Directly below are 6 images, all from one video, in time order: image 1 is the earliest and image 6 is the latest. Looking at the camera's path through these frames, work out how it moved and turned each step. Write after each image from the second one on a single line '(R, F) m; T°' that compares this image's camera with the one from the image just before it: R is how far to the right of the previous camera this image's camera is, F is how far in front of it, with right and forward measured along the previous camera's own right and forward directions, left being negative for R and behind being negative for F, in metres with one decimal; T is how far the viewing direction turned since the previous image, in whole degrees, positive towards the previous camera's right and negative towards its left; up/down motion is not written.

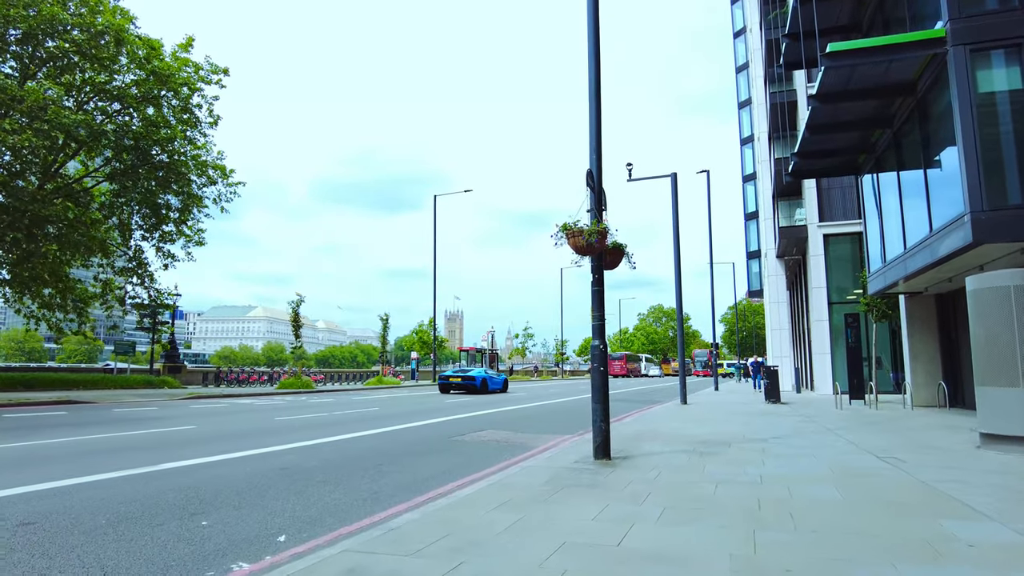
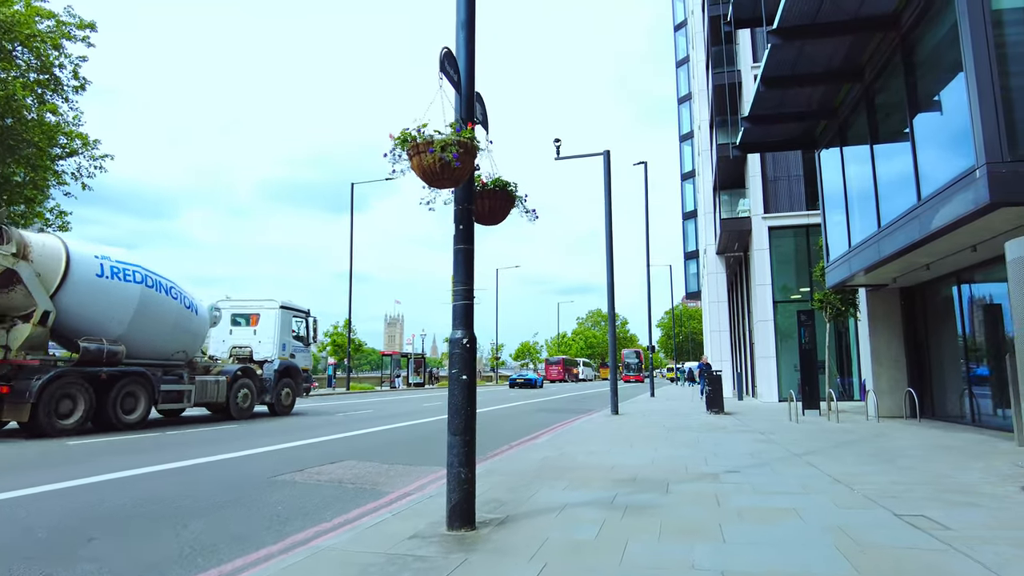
(+1.0, +3.1) m; +5°
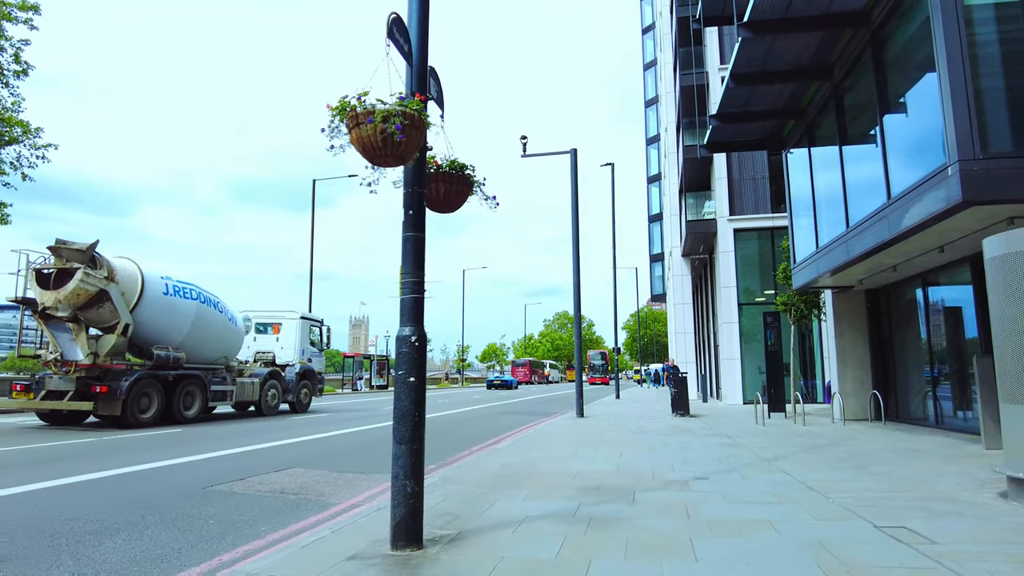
(+0.1, +0.5) m; +3°
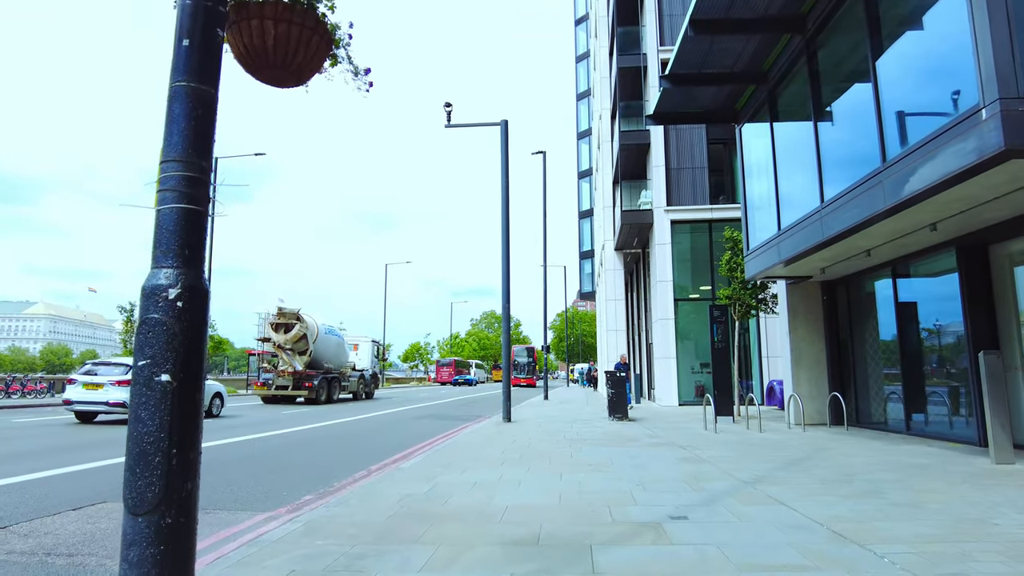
(+0.2, +2.1) m; +6°
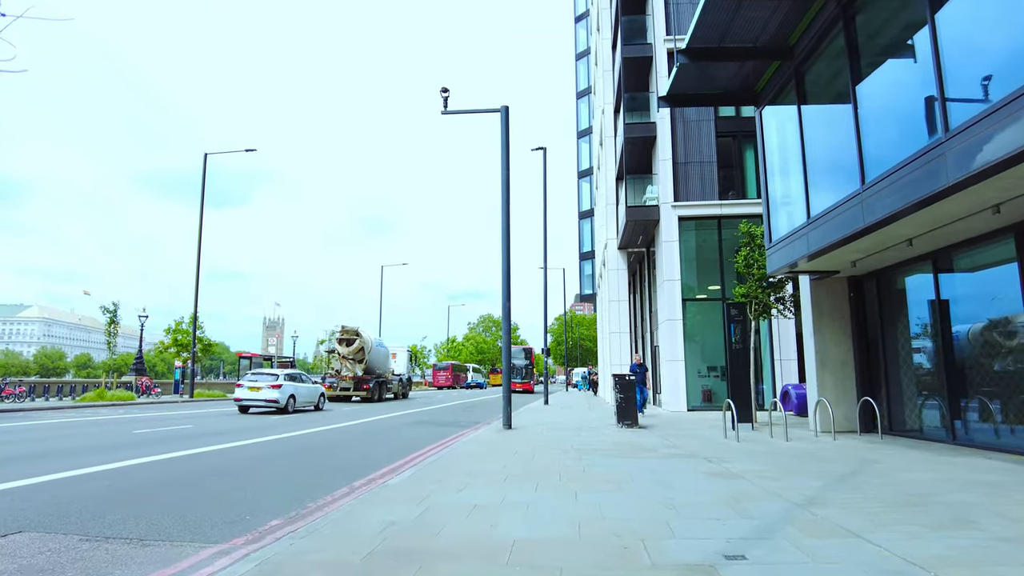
(-0.1, +1.0) m; 0°
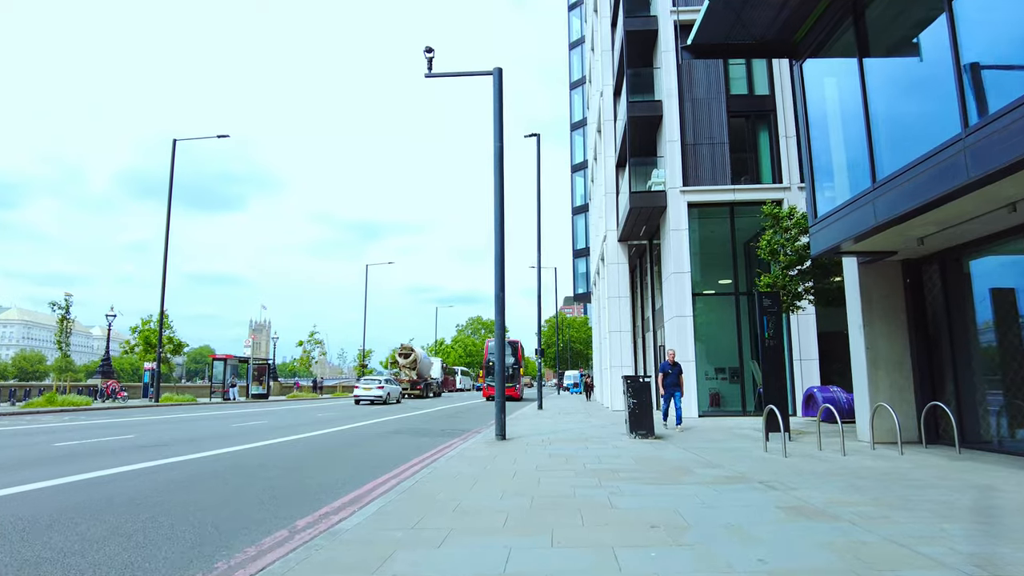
(-0.1, +2.0) m; +1°
